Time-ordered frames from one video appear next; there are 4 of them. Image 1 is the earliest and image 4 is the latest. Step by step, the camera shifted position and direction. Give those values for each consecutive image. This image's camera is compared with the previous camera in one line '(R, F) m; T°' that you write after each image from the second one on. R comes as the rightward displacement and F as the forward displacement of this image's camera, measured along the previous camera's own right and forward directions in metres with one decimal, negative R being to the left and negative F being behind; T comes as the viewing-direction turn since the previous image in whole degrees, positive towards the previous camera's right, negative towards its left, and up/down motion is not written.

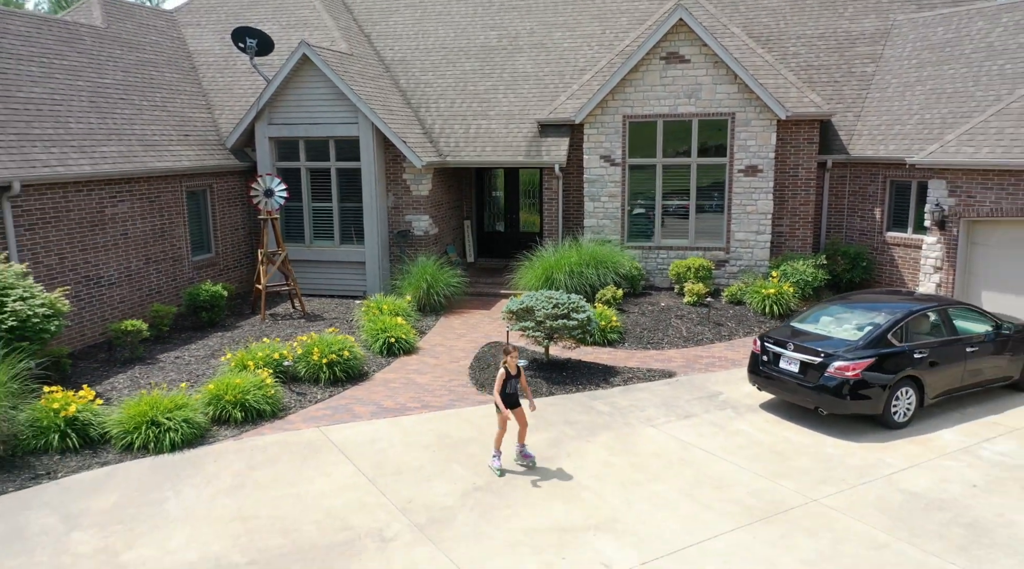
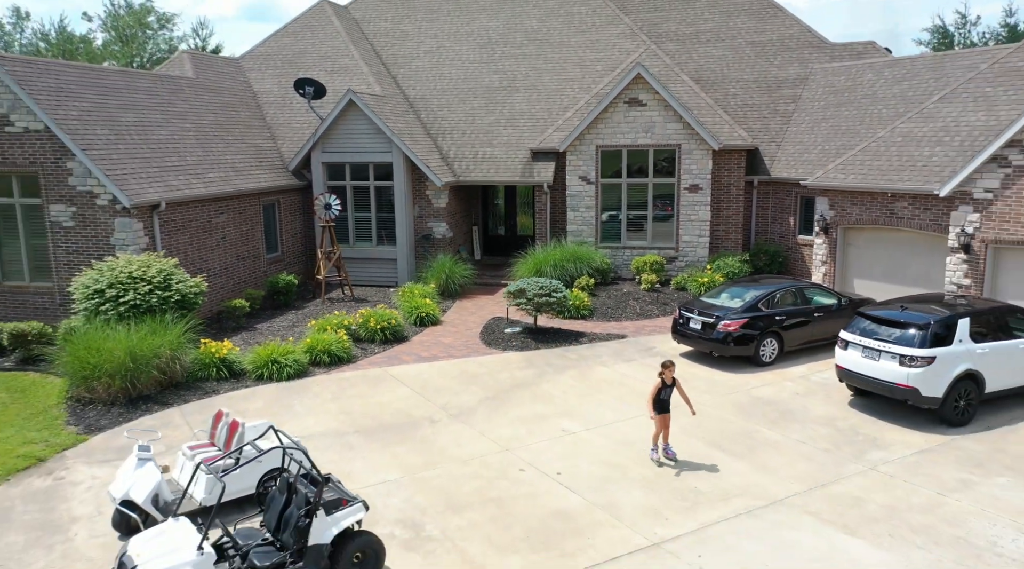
(0.0, -5.0) m; 0°
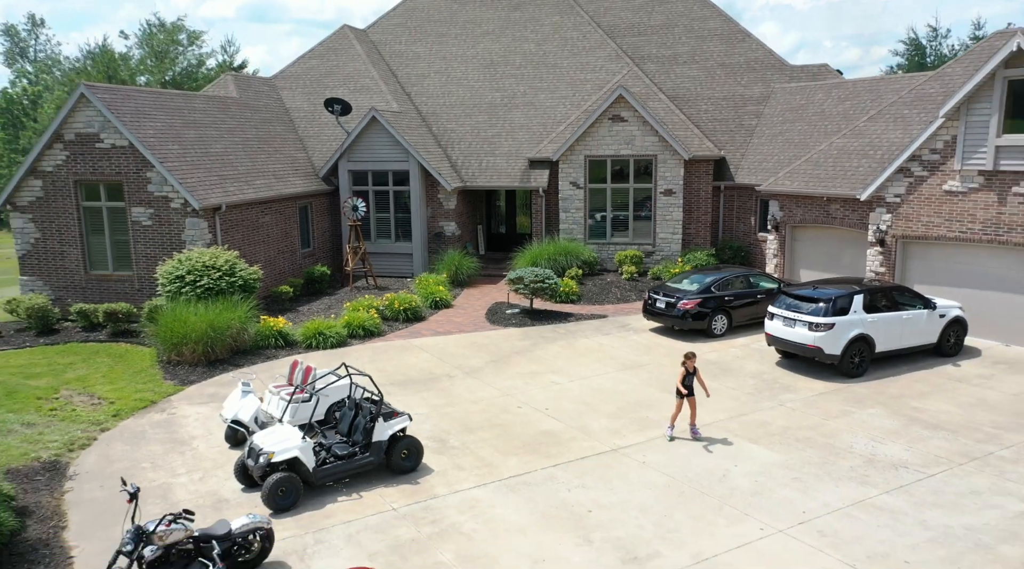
(0.0, -3.5) m; 0°
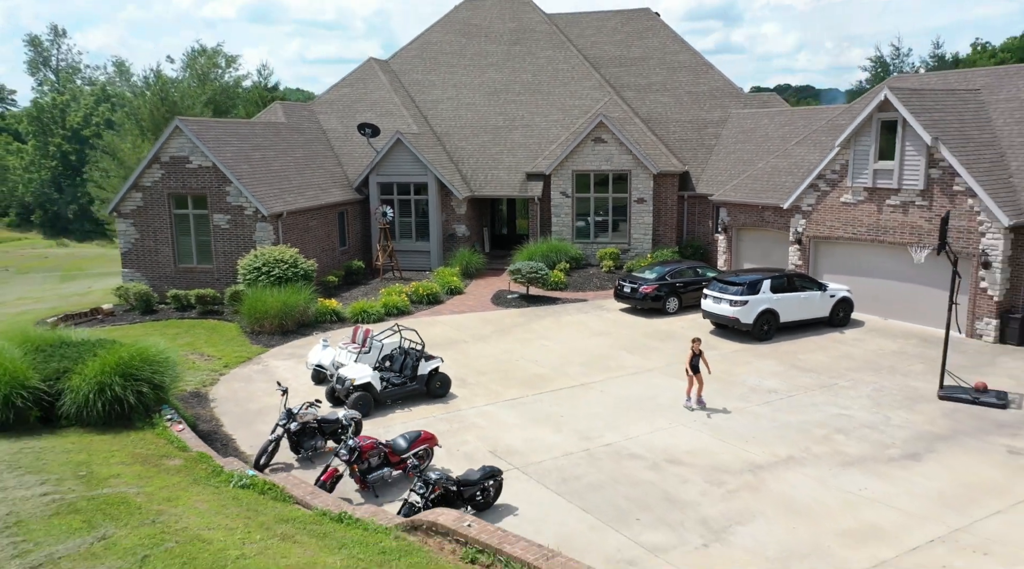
(0.0, -5.4) m; 0°
